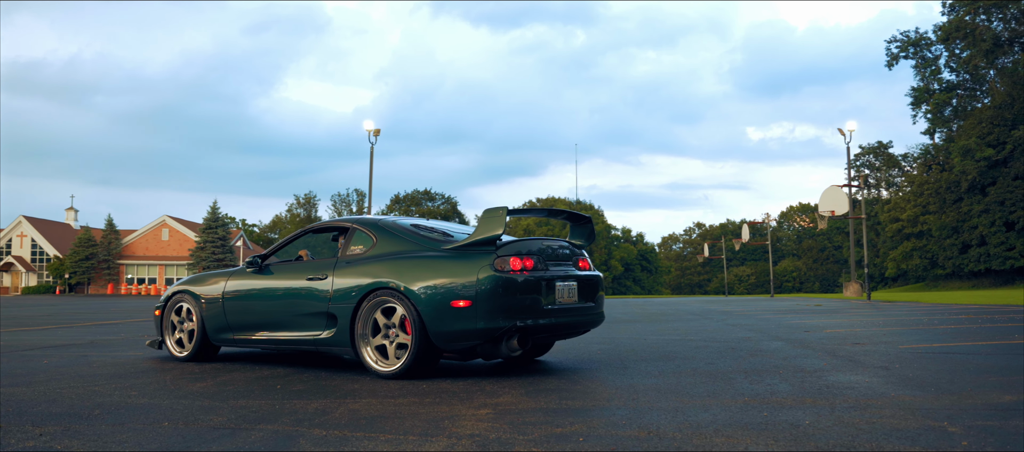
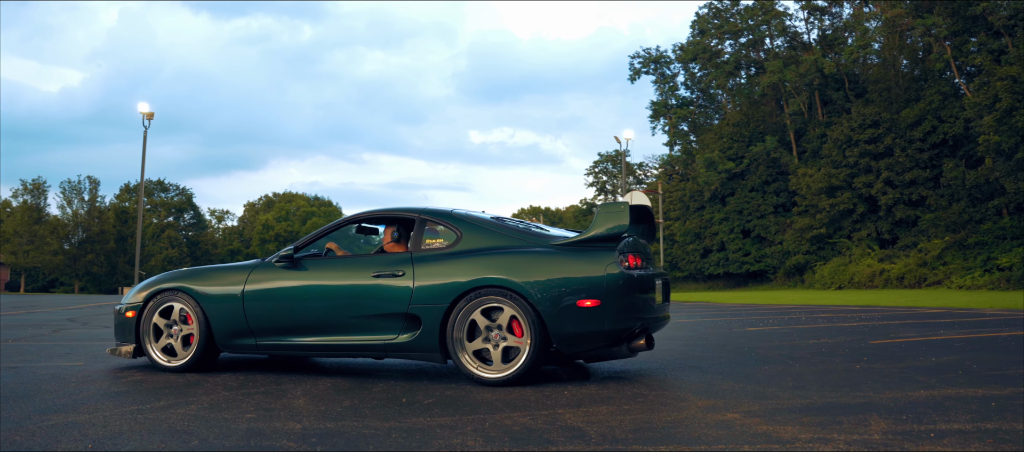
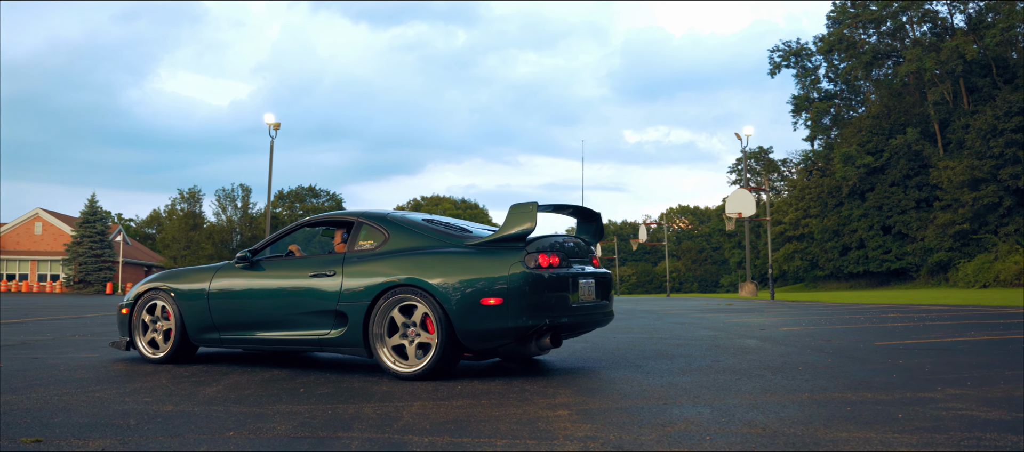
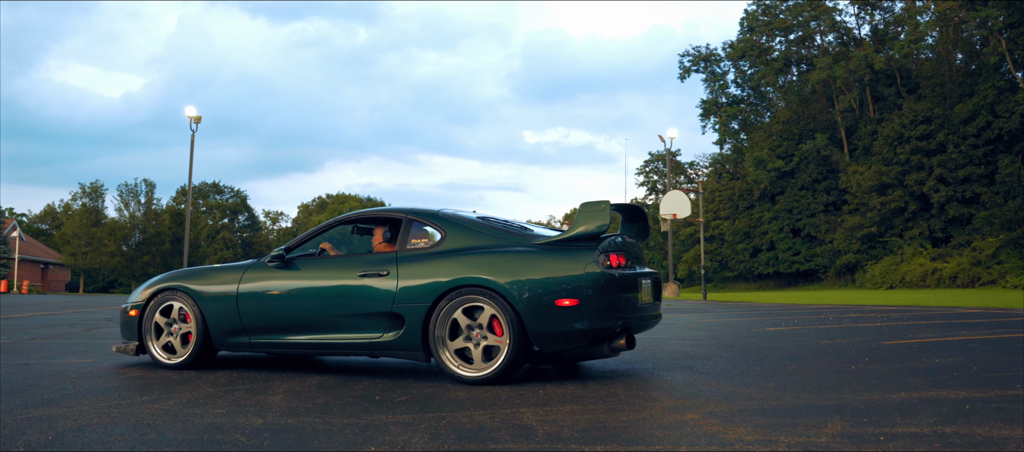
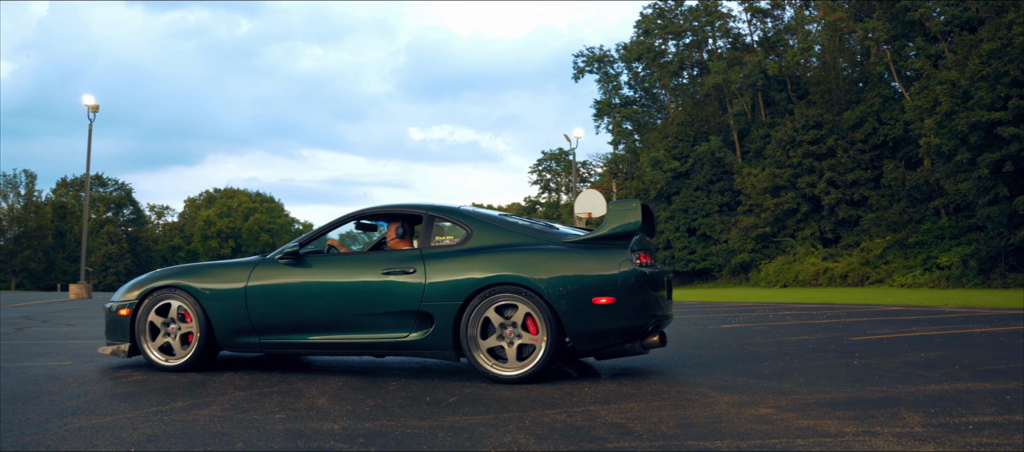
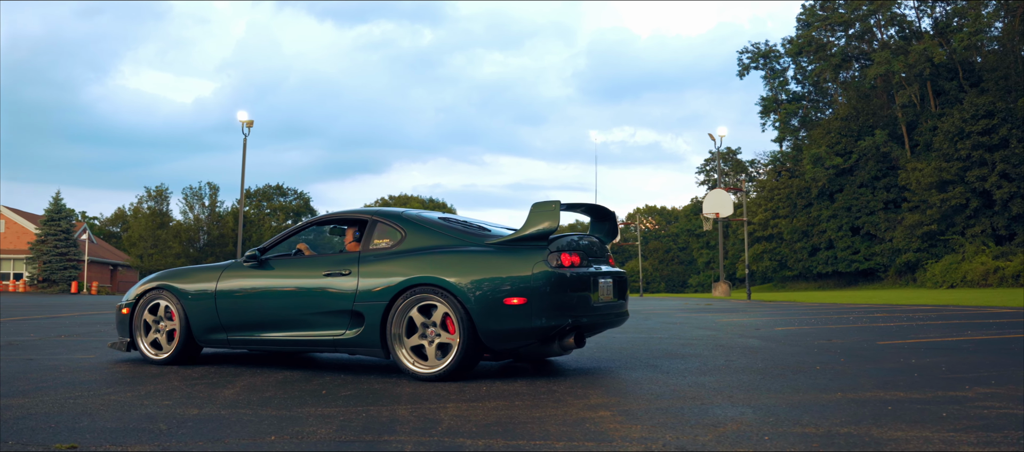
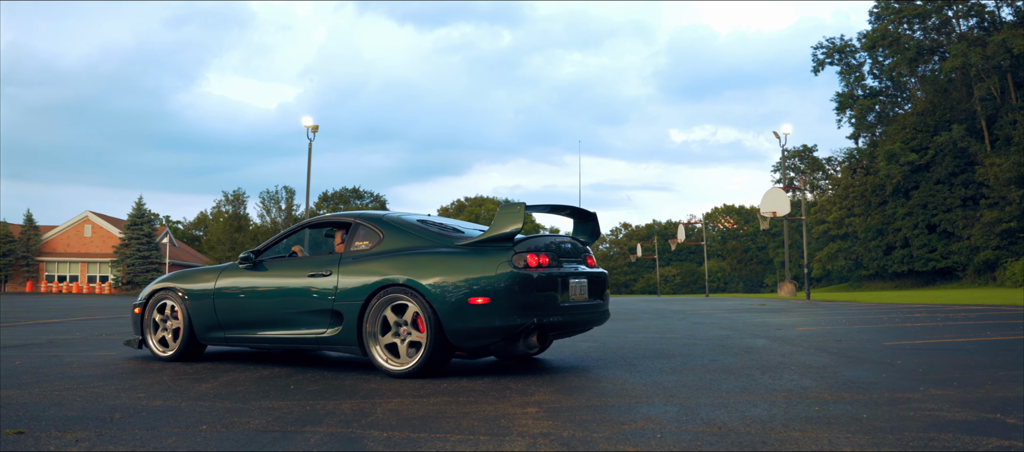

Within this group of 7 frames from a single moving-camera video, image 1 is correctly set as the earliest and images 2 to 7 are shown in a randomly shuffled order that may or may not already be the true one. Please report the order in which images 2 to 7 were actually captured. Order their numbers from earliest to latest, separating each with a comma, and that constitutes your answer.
7, 3, 6, 4, 2, 5
